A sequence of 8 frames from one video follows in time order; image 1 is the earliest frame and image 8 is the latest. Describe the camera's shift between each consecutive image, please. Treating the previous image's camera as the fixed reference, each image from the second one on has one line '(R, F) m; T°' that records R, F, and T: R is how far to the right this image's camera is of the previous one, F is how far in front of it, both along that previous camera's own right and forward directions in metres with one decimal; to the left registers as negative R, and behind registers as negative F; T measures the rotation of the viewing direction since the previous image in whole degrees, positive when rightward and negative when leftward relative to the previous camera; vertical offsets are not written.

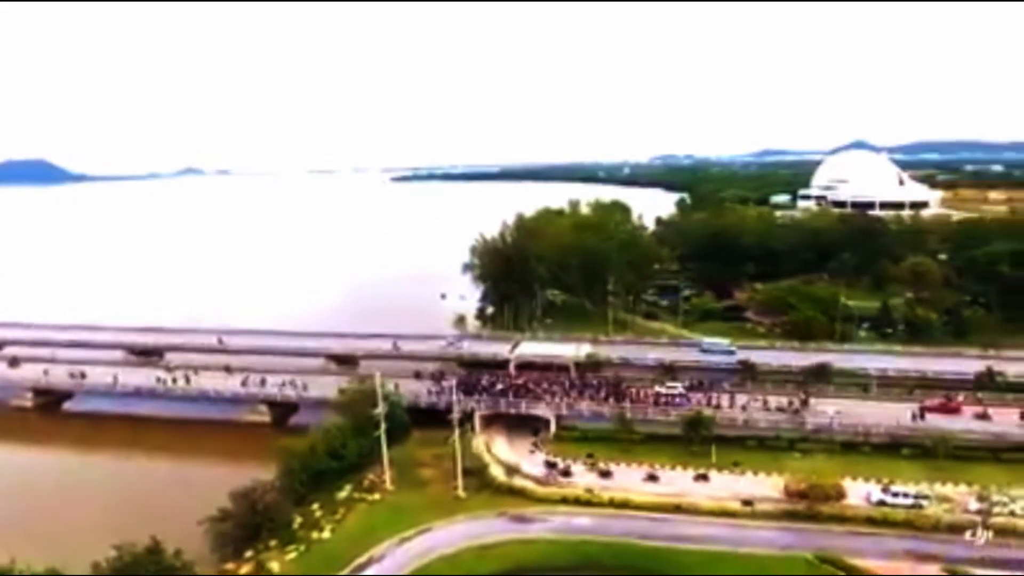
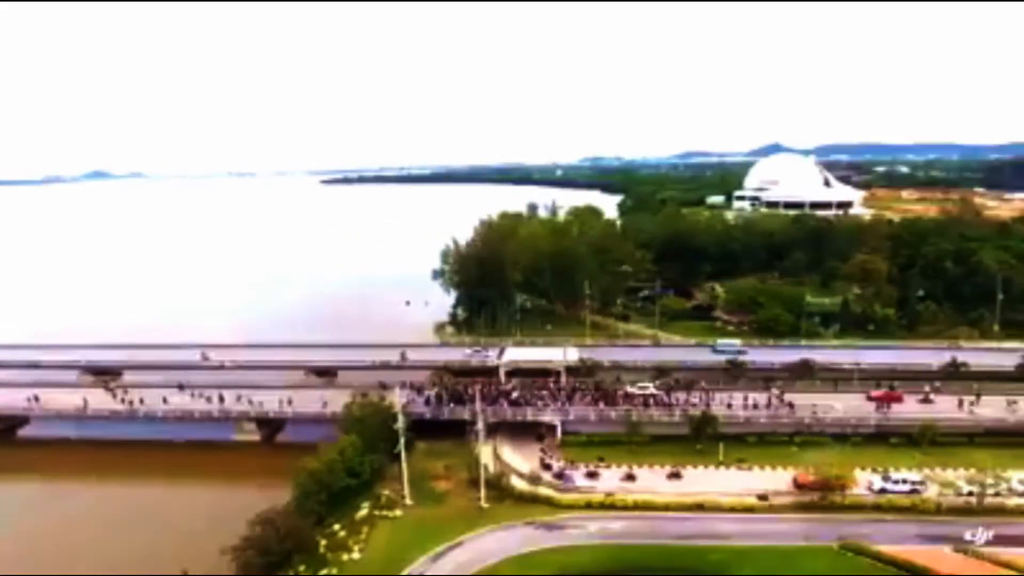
(-2.7, -0.1) m; +8°
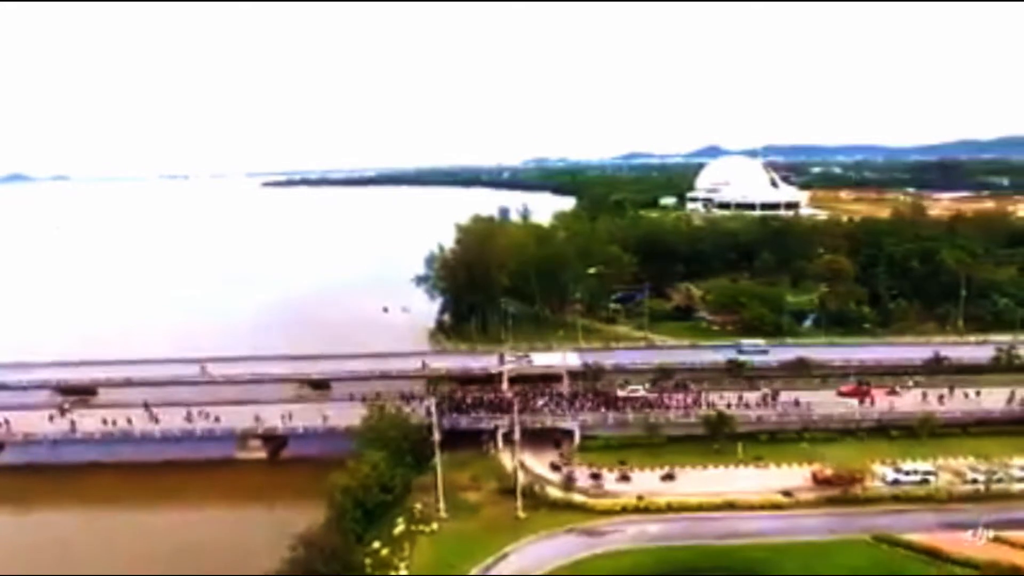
(-2.7, +0.1) m; +7°
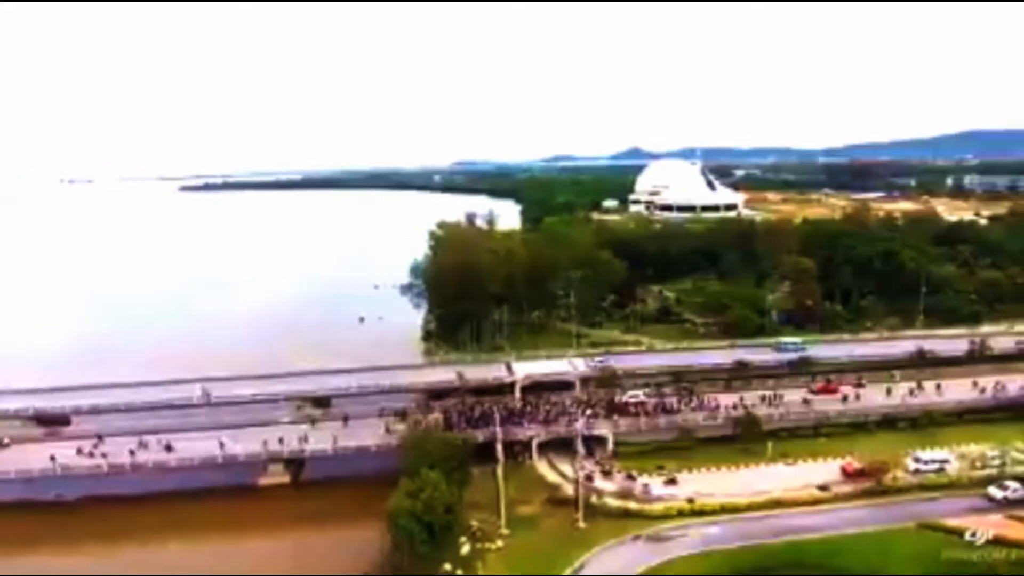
(-3.9, +0.5) m; +10°
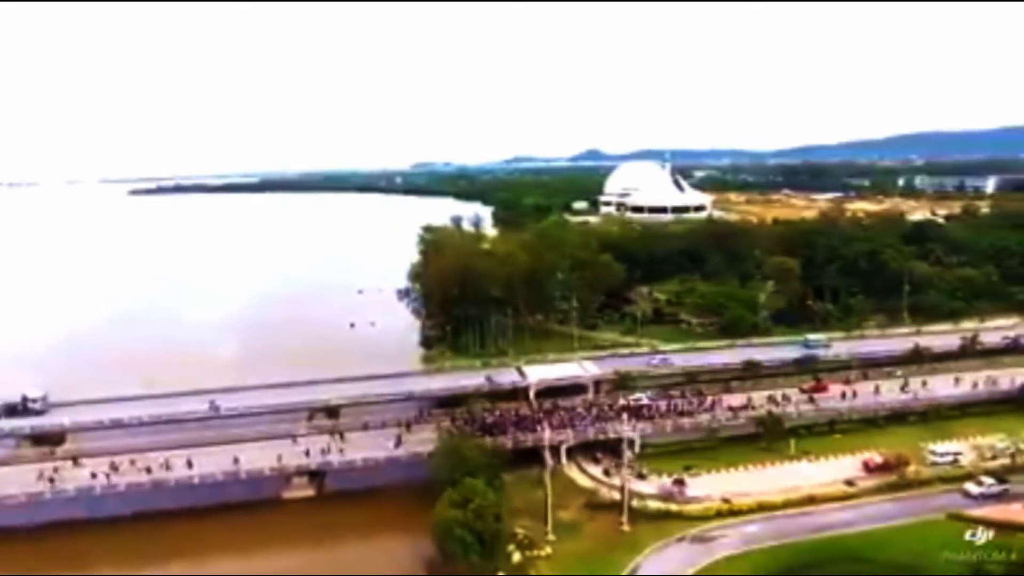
(-2.4, +0.4) m; +6°
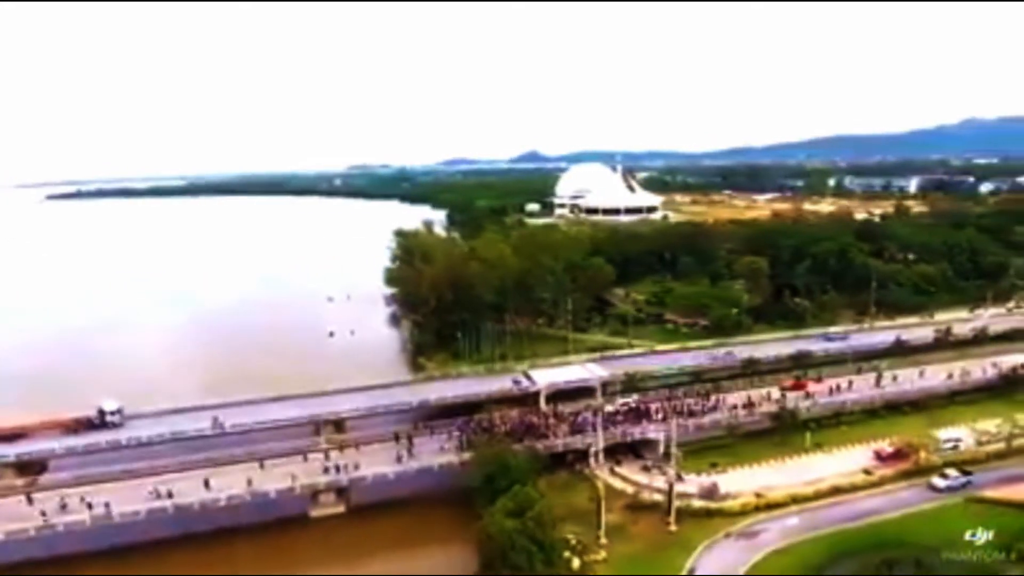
(-2.9, +0.6) m; +8°
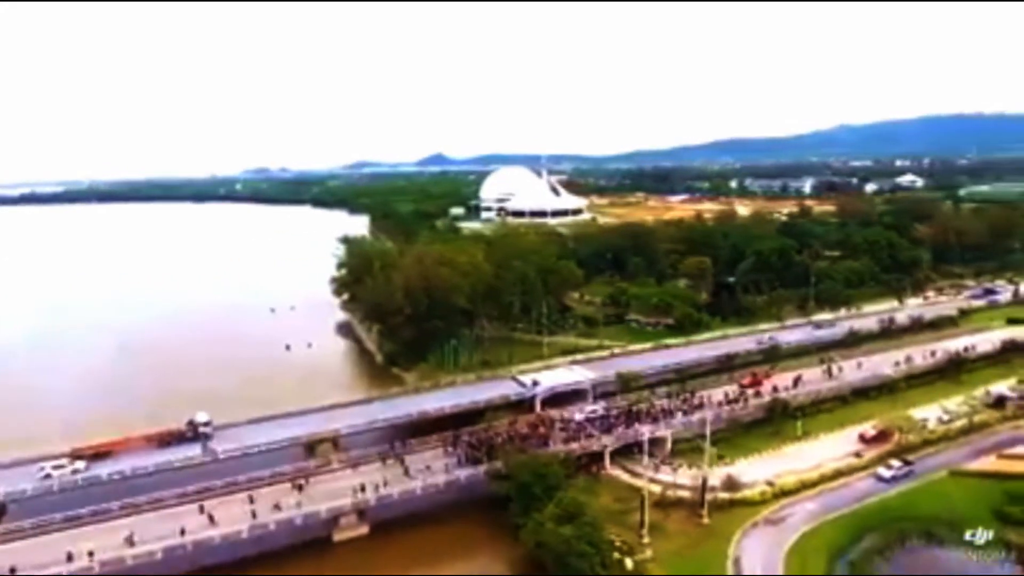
(-3.3, +0.9) m; +10°
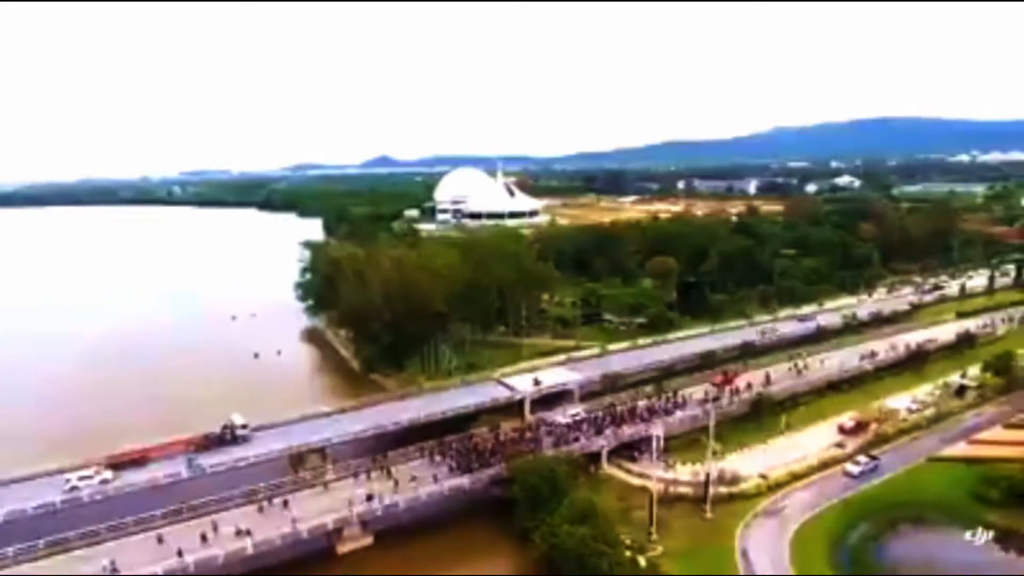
(-1.4, +0.4) m; +5°
